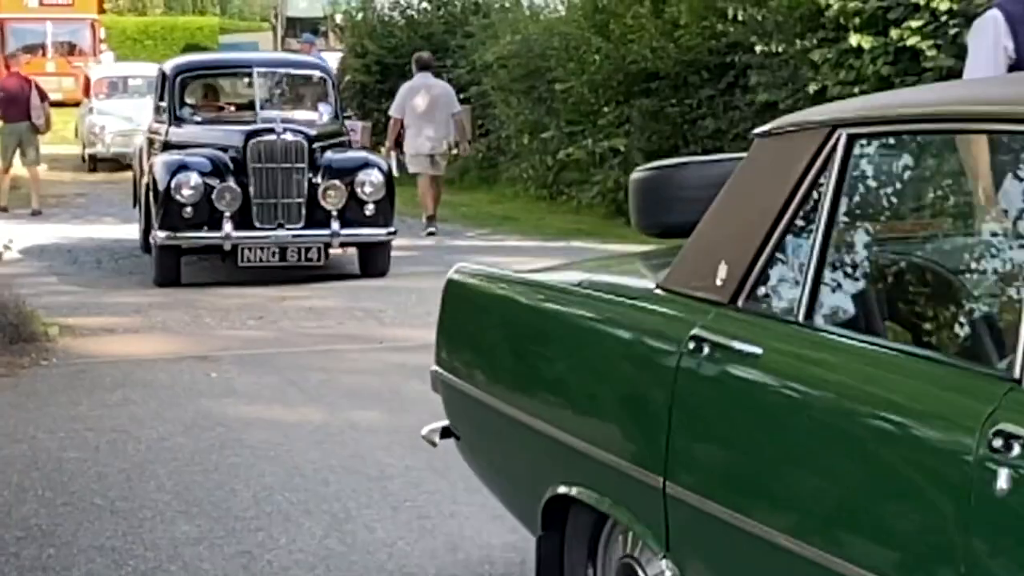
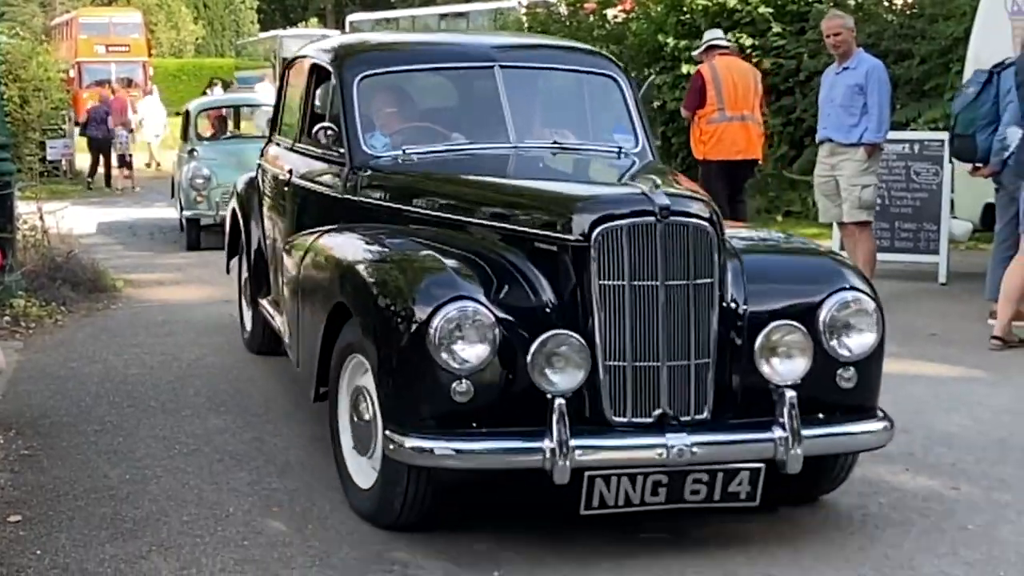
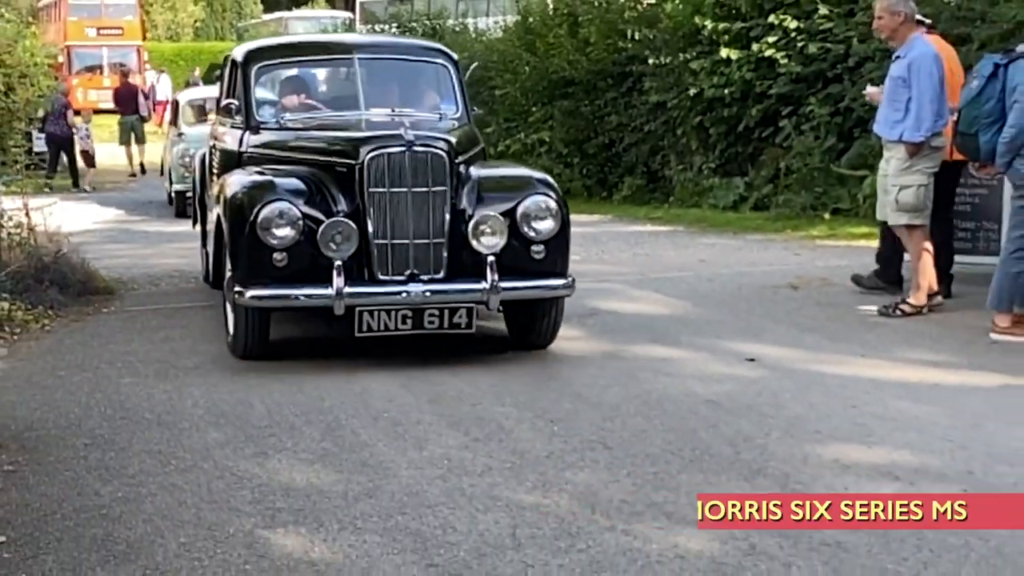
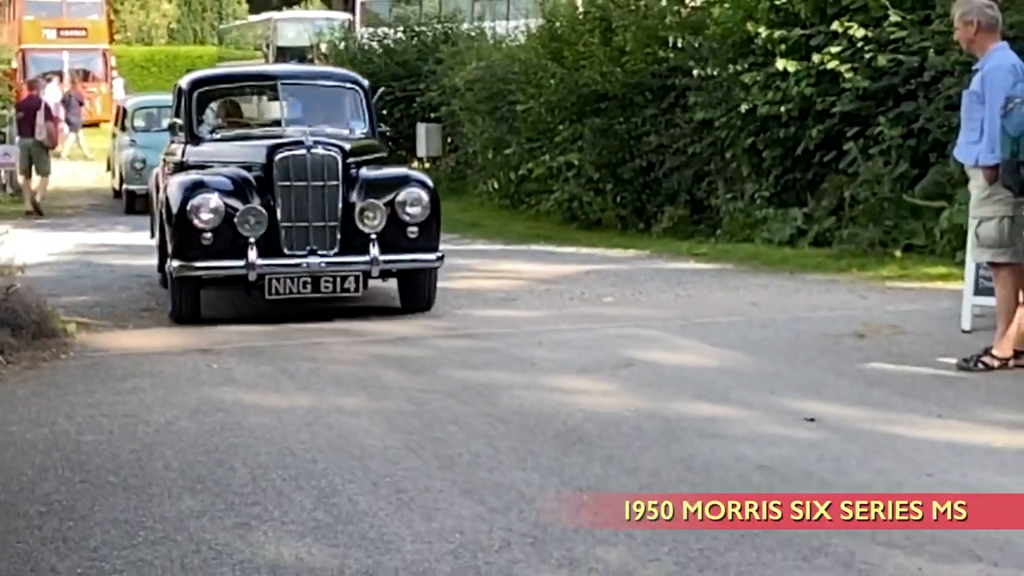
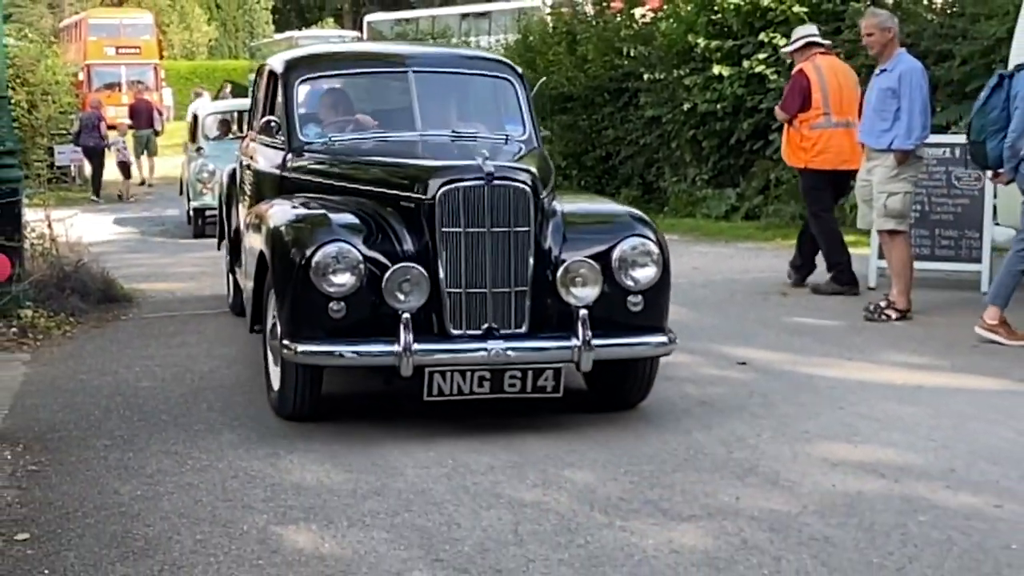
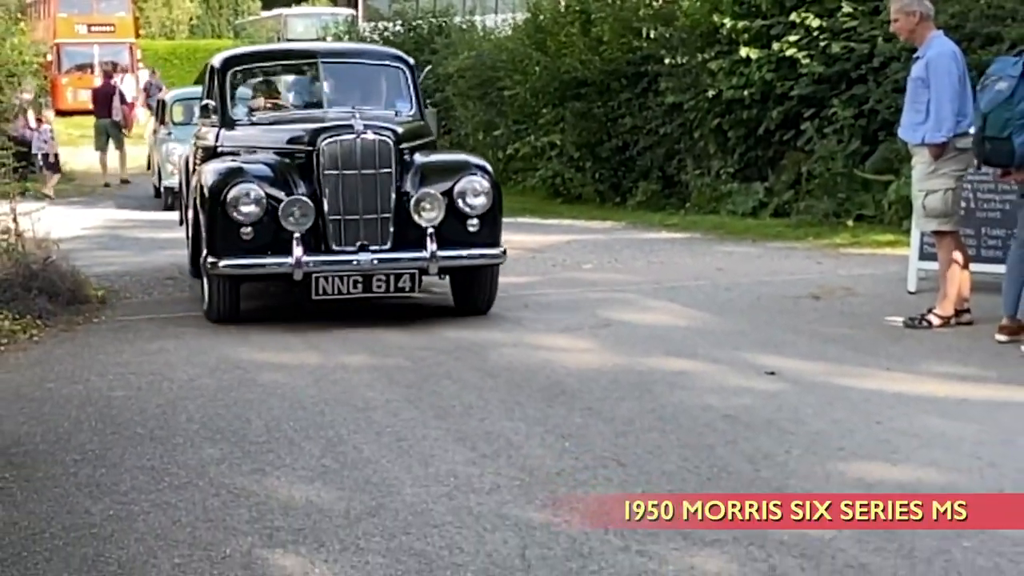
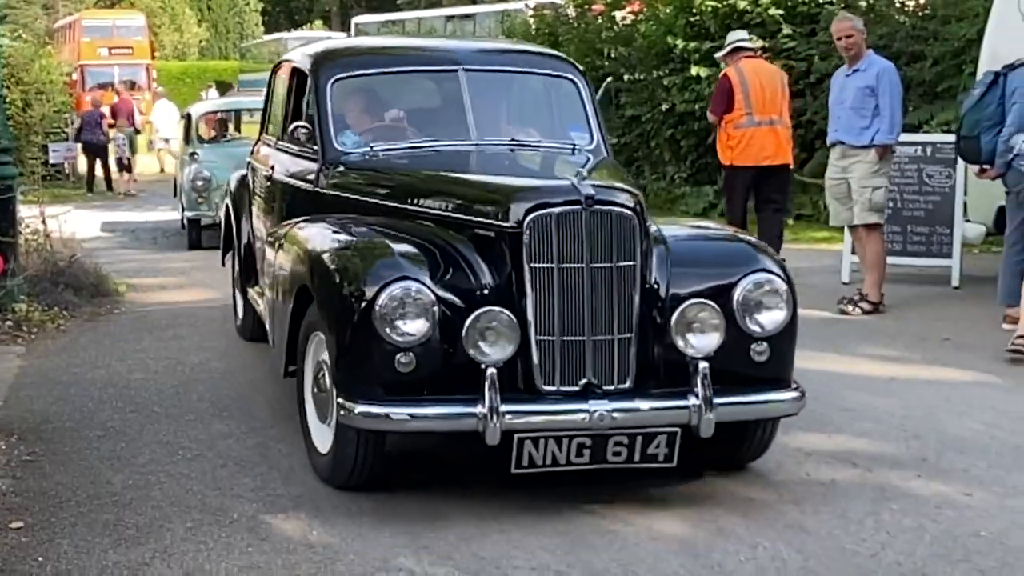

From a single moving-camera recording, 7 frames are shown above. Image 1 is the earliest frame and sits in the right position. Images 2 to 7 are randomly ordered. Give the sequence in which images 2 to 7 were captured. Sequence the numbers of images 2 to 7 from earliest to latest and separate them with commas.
4, 6, 3, 5, 7, 2
